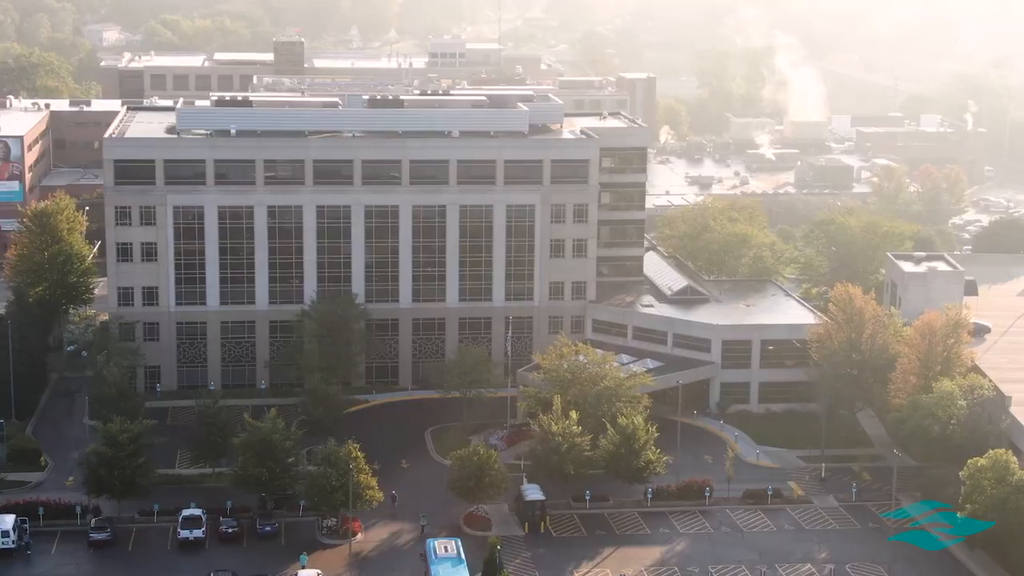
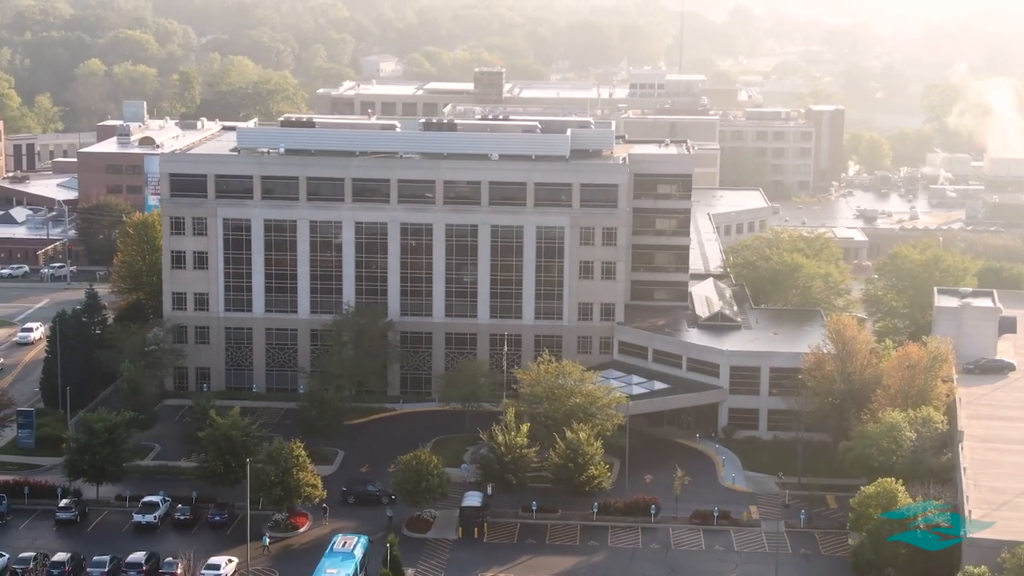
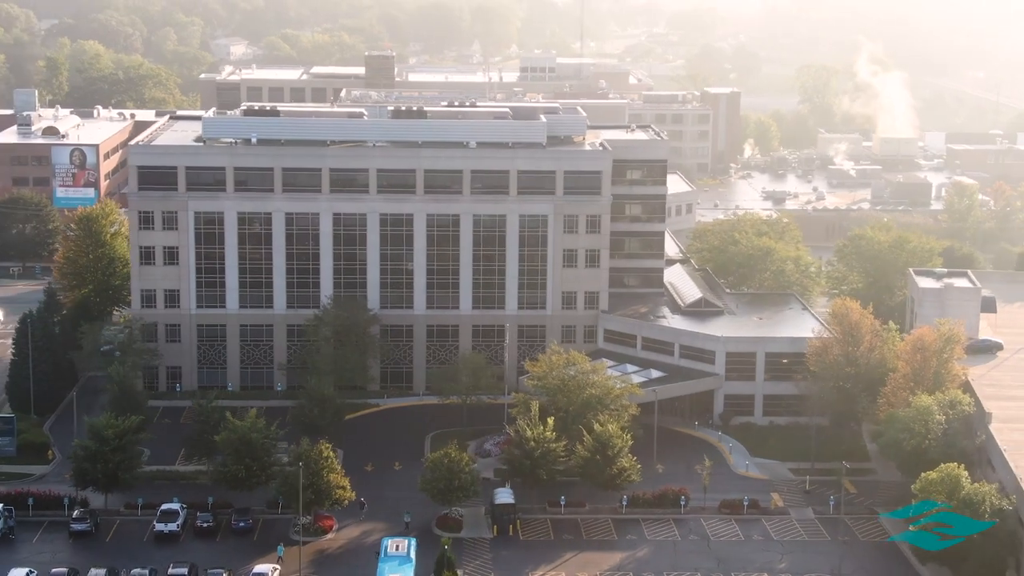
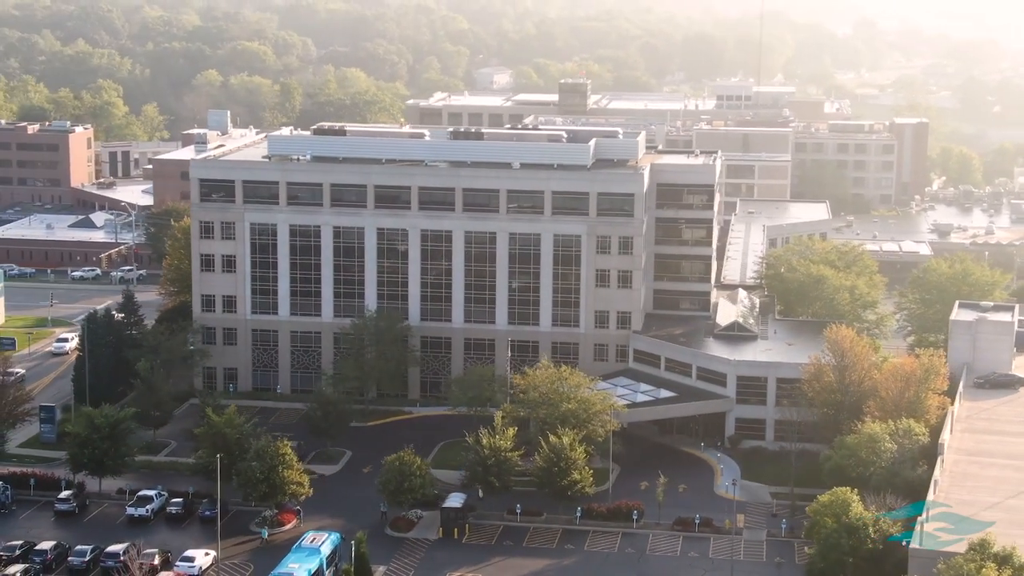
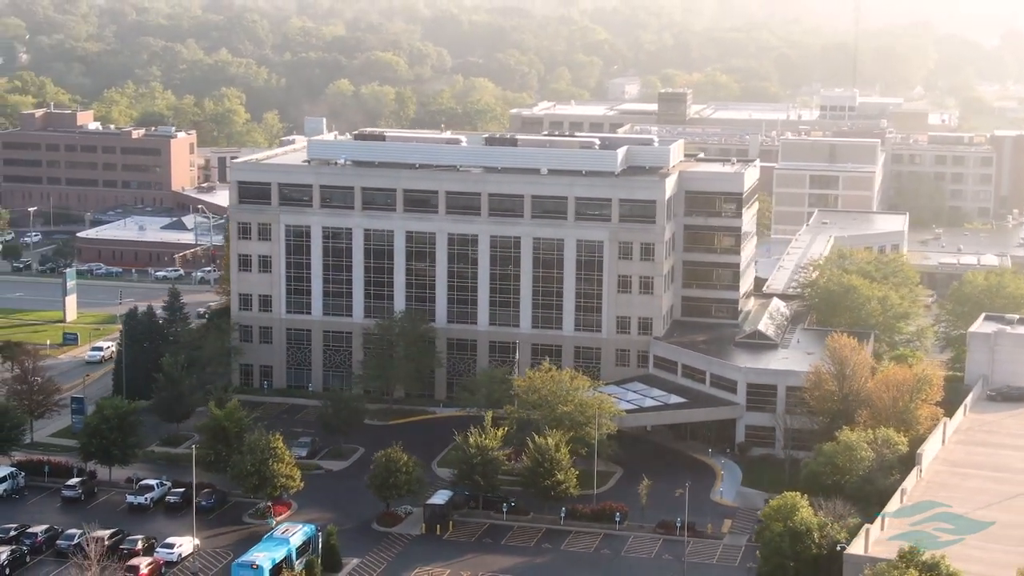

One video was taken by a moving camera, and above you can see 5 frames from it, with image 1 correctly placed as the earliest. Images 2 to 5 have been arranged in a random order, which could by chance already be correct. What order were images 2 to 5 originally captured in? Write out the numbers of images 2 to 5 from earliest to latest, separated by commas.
3, 2, 4, 5
